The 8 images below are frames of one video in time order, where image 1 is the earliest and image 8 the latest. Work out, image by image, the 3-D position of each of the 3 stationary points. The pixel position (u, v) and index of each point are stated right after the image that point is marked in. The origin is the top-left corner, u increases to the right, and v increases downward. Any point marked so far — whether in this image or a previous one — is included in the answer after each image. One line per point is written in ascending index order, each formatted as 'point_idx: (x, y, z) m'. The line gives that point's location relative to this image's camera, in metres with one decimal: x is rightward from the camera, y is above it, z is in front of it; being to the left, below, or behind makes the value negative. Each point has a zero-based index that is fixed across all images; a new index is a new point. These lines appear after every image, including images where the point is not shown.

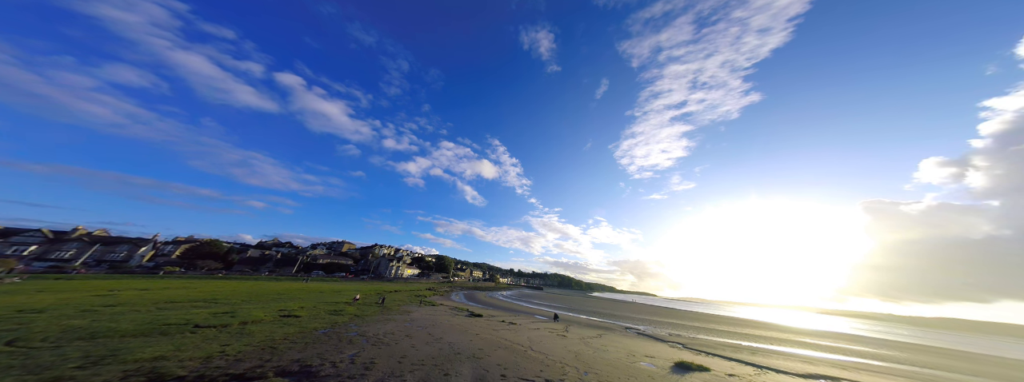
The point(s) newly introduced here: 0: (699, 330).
0: (+5.2, -3.9, +6.2) m
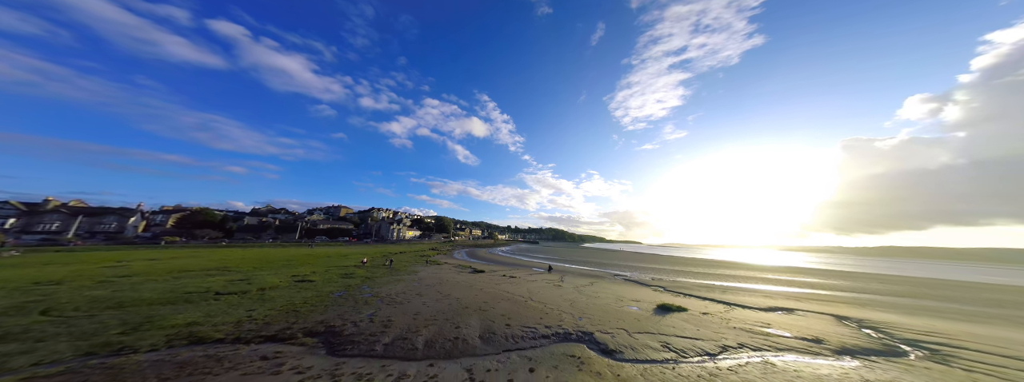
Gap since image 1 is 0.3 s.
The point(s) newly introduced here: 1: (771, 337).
0: (+5.2, -2.6, +6.9) m
1: (+2.3, -1.3, +1.9) m
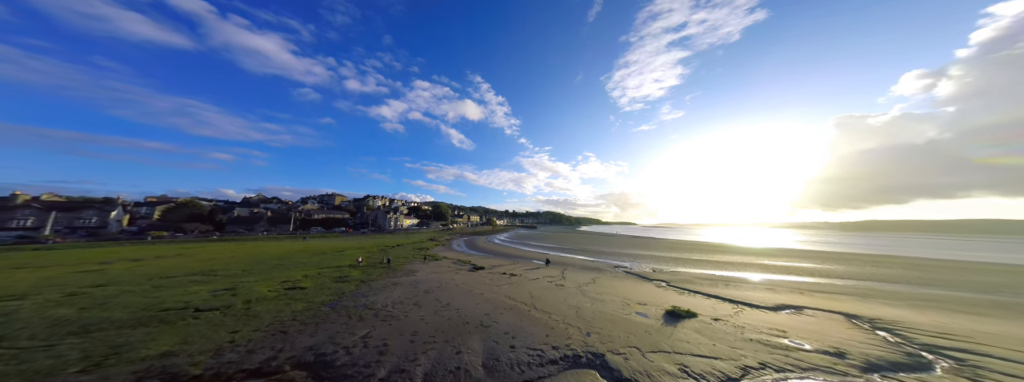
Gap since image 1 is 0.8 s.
0: (+5.2, -2.2, +7.0) m
1: (+2.3, -1.3, +1.8) m
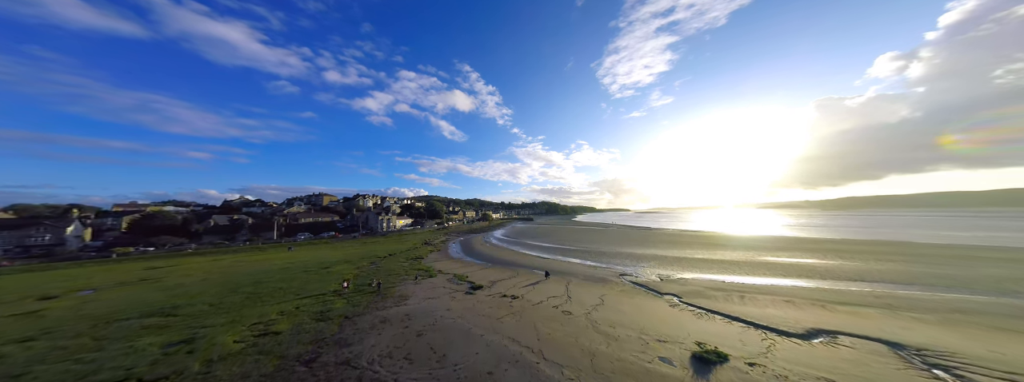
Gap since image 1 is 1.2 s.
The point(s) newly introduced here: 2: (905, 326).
0: (+5.1, -2.1, +6.8) m
1: (+2.4, -1.6, +1.5) m
2: (+4.9, -1.7, +2.8) m
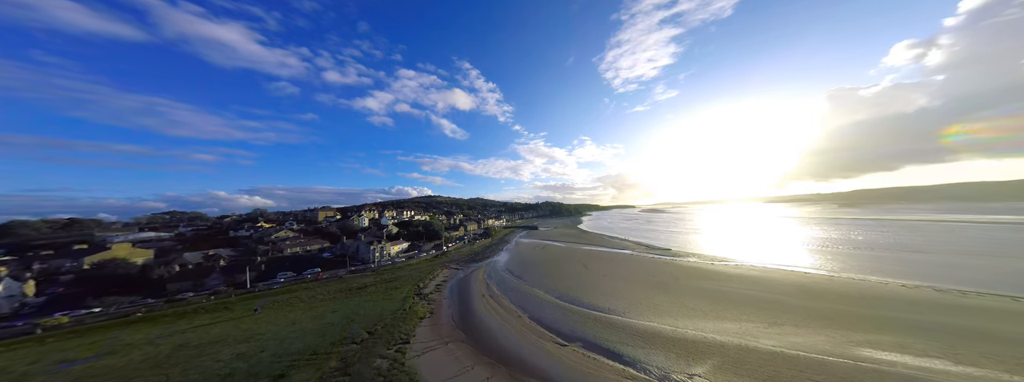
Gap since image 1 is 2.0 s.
0: (+5.4, -3.9, +5.0) m
1: (+2.6, -3.4, -0.2) m
2: (+5.1, -3.5, +1.0) m
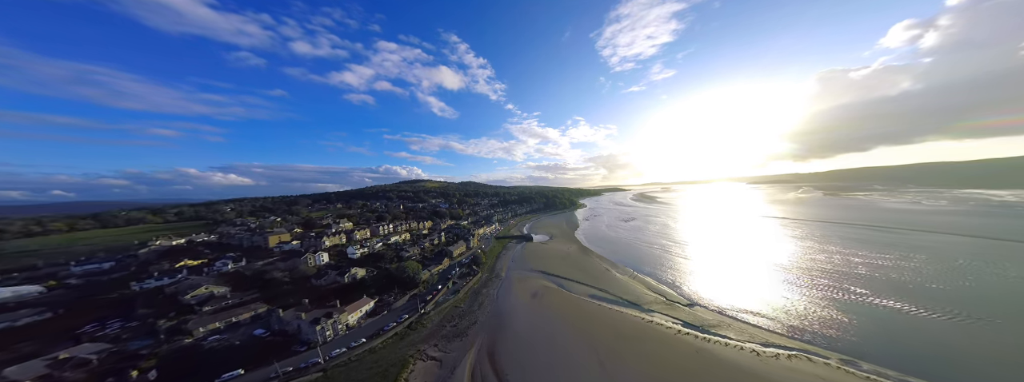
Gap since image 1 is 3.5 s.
0: (+5.5, -7.9, +2.0) m
1: (+2.8, -8.0, -3.3) m
2: (+5.3, -8.0, -2.1) m
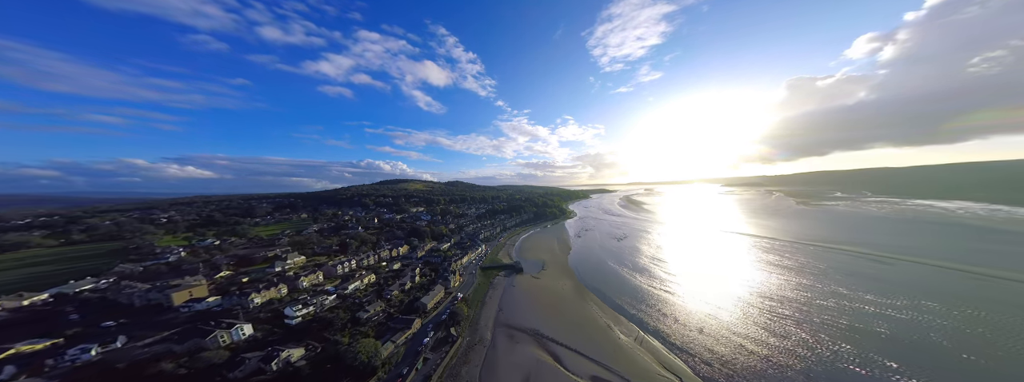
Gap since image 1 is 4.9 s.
0: (+5.5, -11.6, -1.4) m
1: (+3.1, -11.7, -6.8) m
2: (+5.5, -11.7, -5.4) m
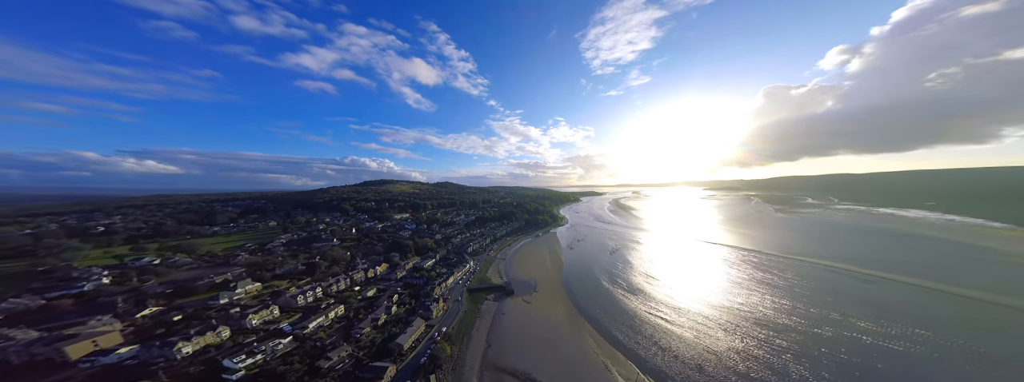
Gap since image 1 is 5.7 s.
0: (+5.6, -13.5, -3.4) m
1: (+3.5, -13.6, -8.9) m
2: (+5.8, -13.6, -7.4) m
